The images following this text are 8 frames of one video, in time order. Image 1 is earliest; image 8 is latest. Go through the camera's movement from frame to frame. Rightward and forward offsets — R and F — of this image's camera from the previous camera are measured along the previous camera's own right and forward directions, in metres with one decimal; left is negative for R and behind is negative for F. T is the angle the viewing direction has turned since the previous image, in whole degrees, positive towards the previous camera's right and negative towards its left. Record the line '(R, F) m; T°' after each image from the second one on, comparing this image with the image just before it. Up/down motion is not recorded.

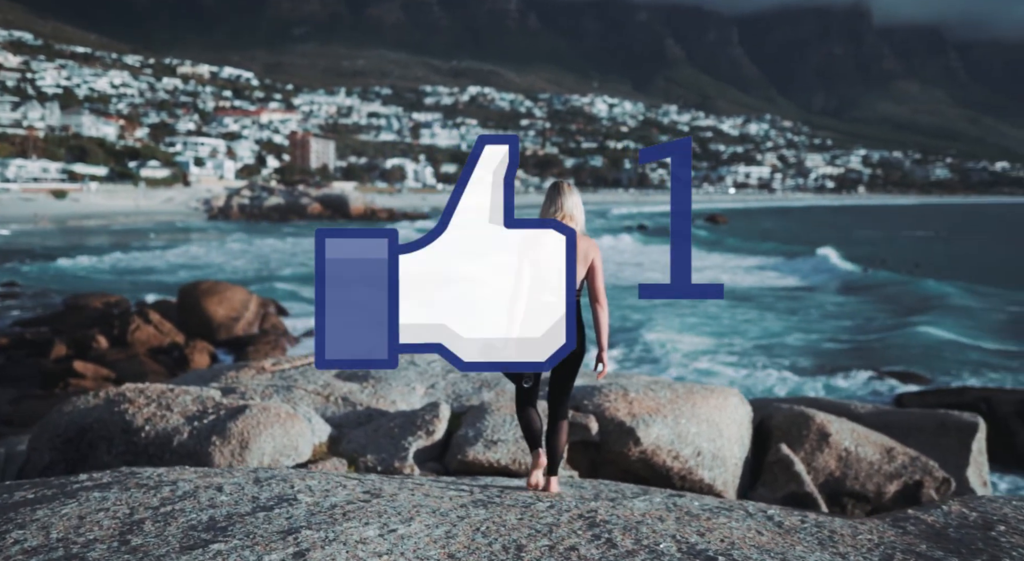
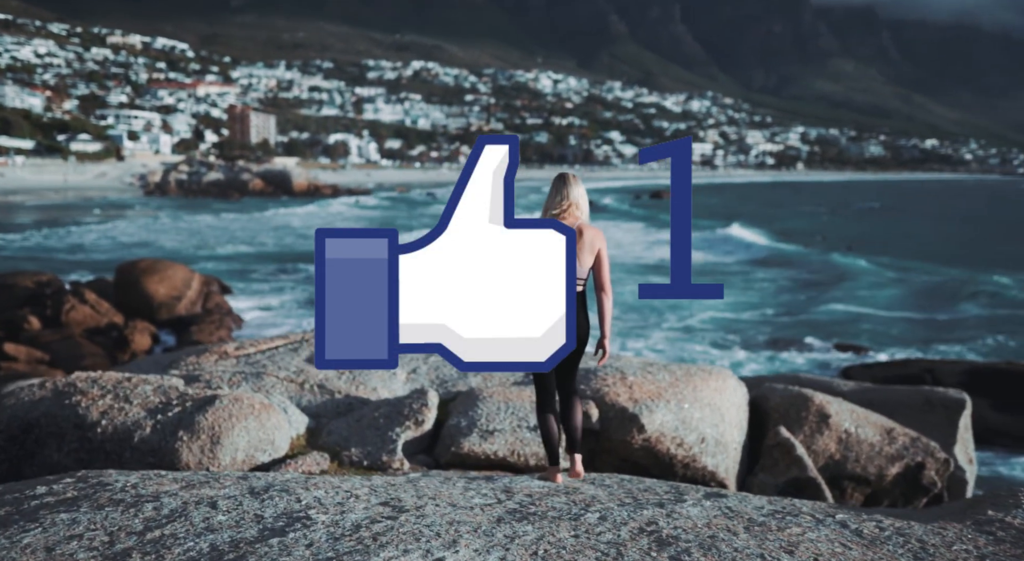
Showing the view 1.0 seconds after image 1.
(-0.3, +0.5) m; +4°
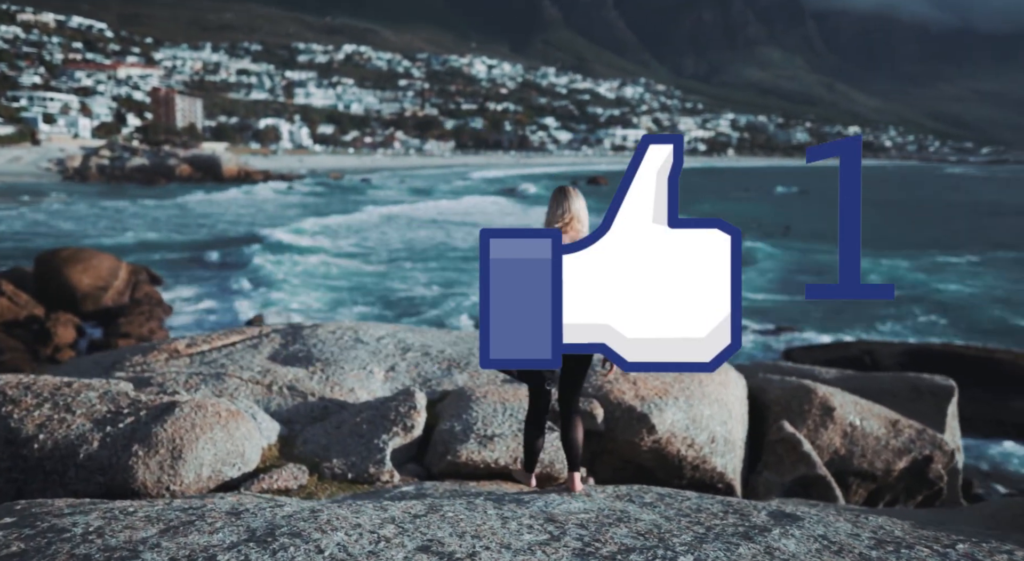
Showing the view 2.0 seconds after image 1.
(-0.4, +0.6) m; +4°
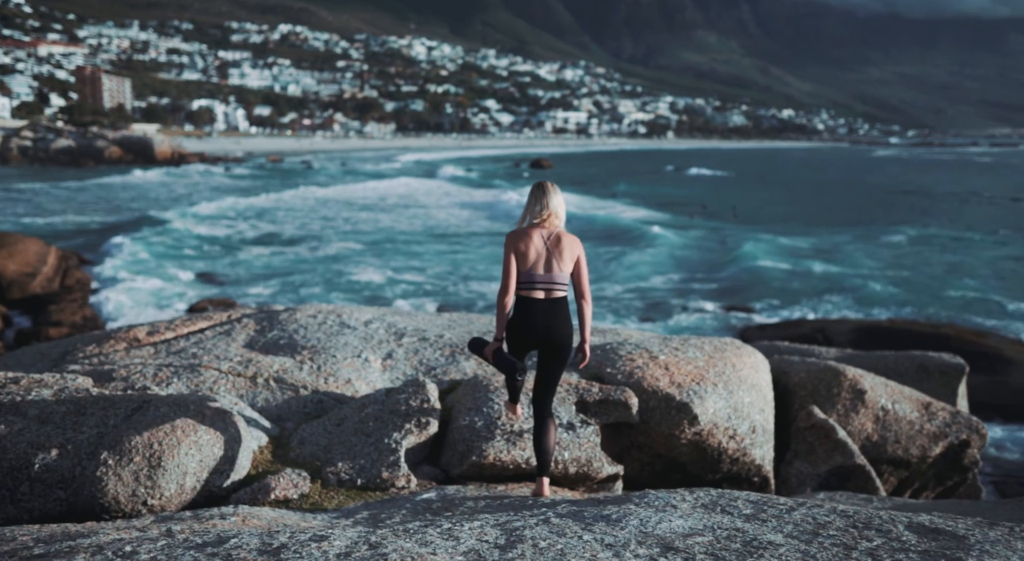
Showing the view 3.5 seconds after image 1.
(-0.4, +0.6) m; +4°
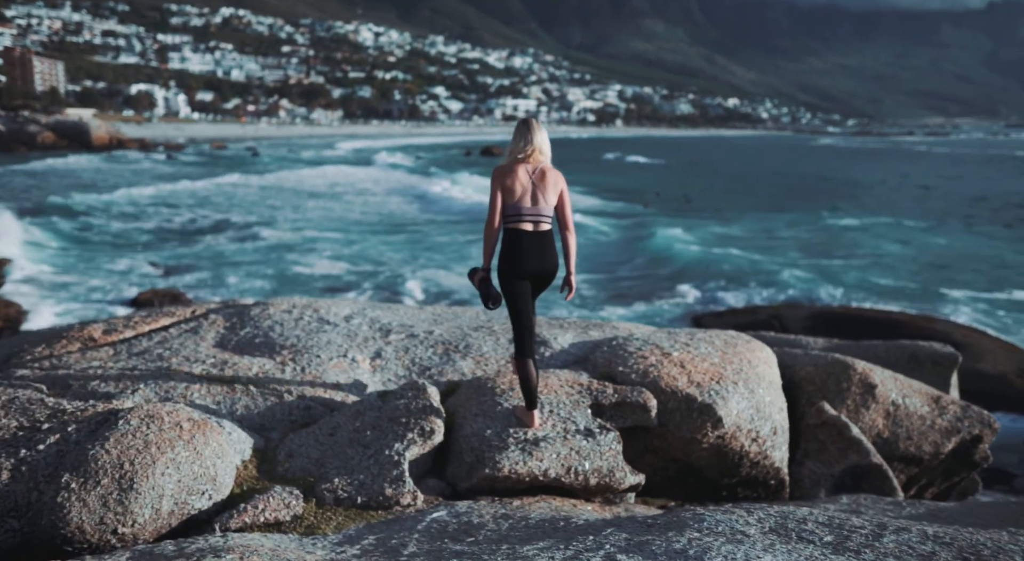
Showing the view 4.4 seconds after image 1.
(-0.3, +0.4) m; +3°
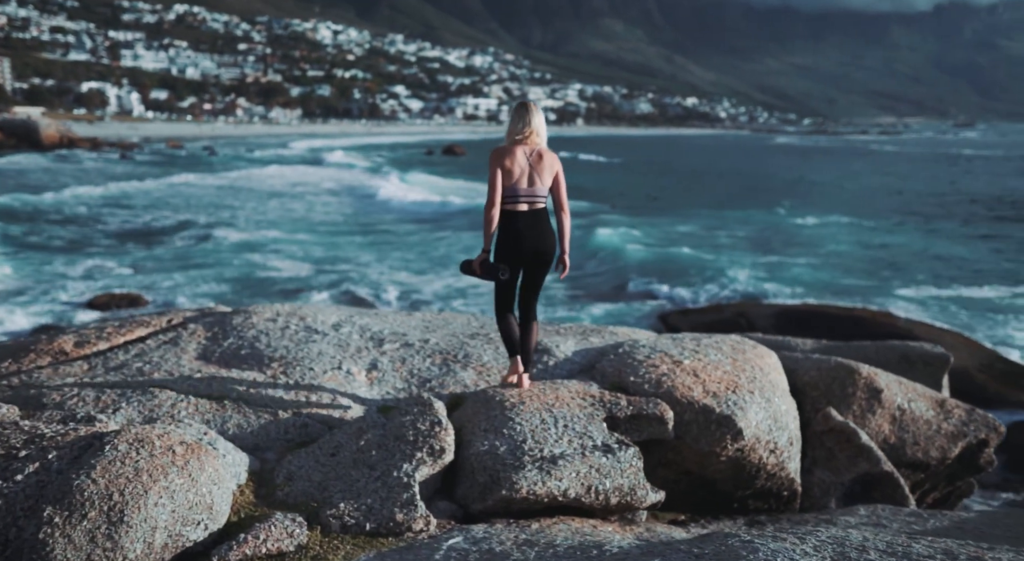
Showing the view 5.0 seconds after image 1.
(-0.2, +0.2) m; +2°
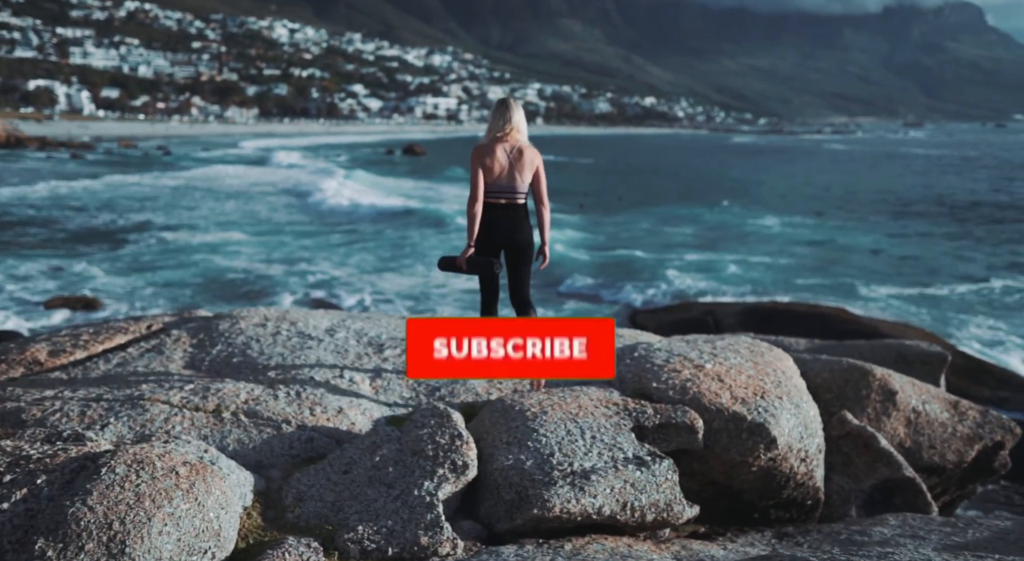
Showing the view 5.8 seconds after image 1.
(-0.3, +0.3) m; +3°
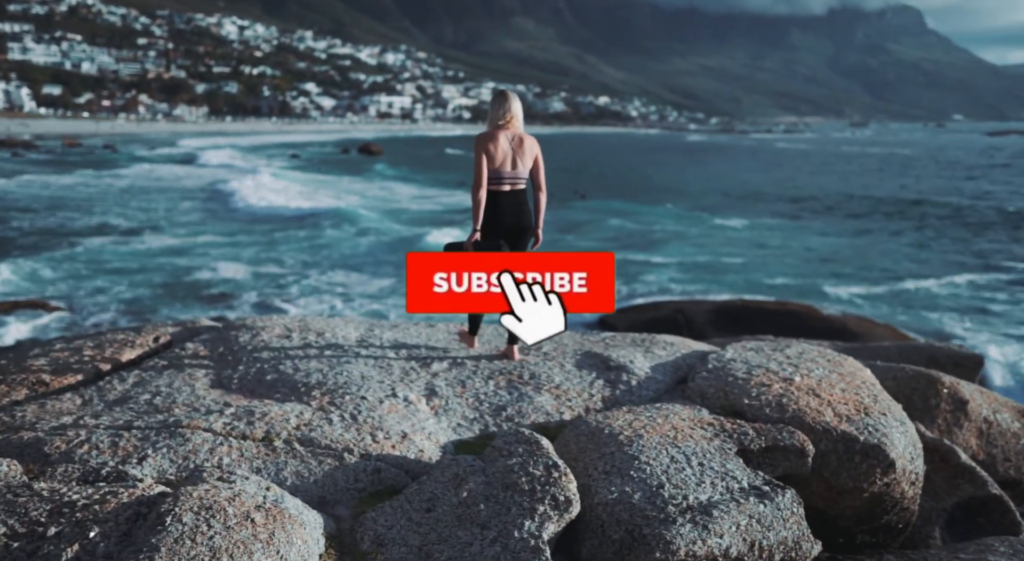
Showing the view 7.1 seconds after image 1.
(-0.5, +0.4) m; +3°
